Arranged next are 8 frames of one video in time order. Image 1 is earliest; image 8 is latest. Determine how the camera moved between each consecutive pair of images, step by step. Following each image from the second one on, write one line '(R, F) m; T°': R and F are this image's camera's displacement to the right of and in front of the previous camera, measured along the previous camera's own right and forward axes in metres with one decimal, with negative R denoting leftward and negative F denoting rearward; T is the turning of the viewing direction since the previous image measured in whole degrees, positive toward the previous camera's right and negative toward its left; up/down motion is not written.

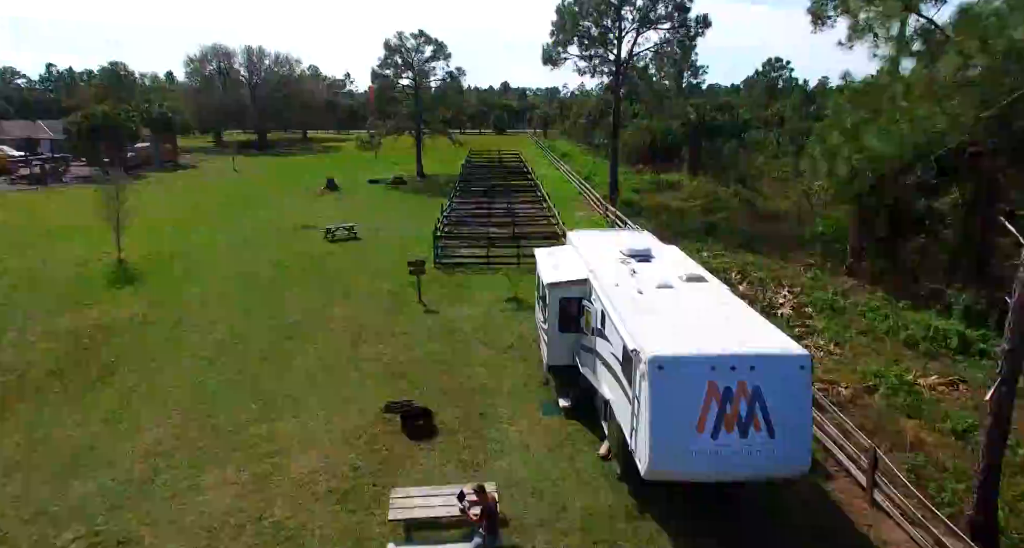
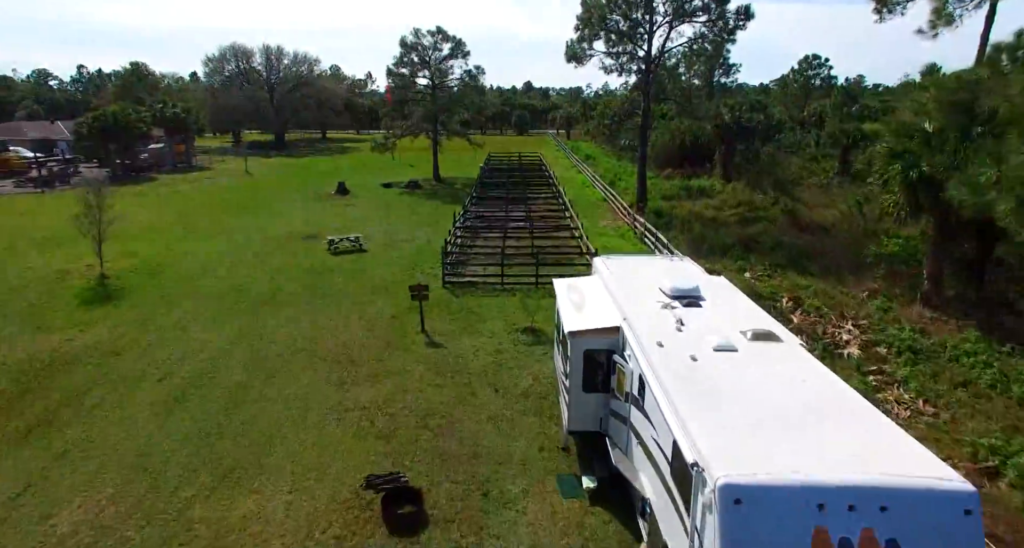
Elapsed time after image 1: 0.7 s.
(+0.1, +2.2) m; -2°
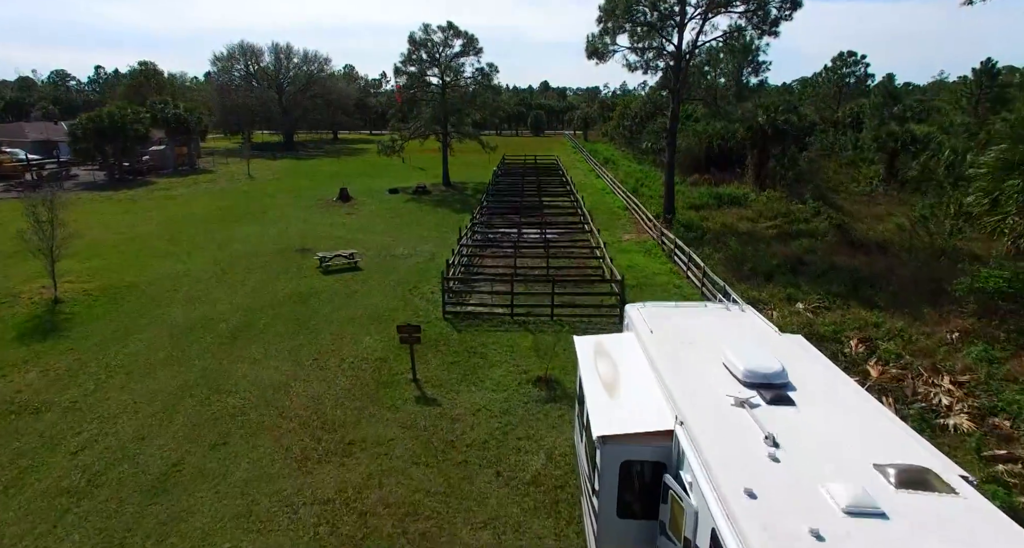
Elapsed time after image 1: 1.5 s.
(+0.1, +2.6) m; -1°
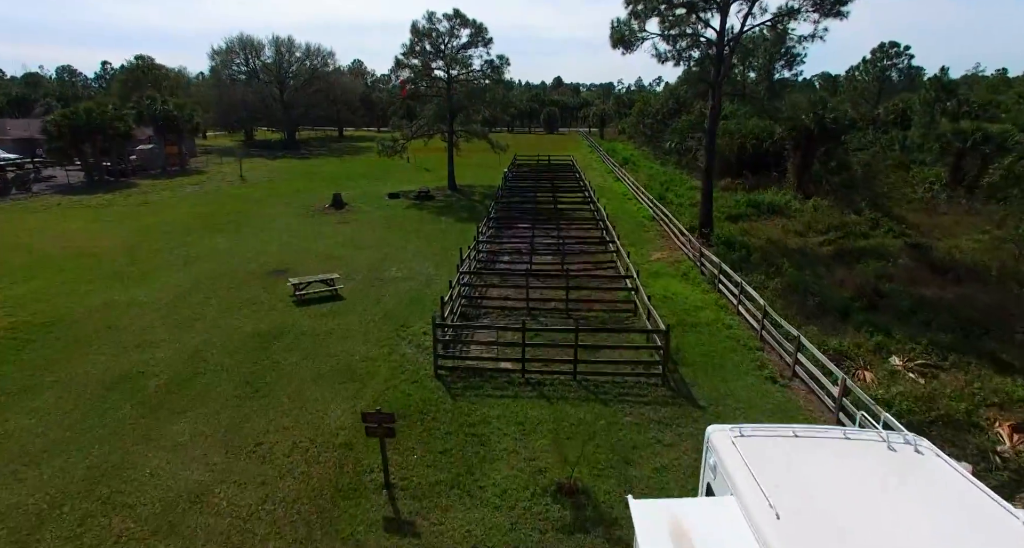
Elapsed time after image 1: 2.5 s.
(0.0, +3.6) m; -1°
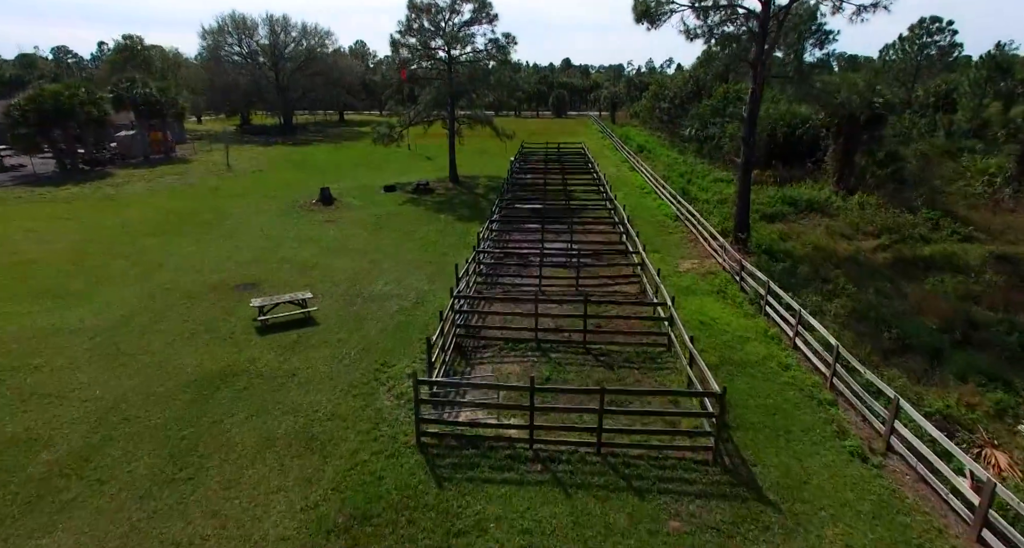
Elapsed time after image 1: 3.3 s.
(0.0, +3.0) m; -1°
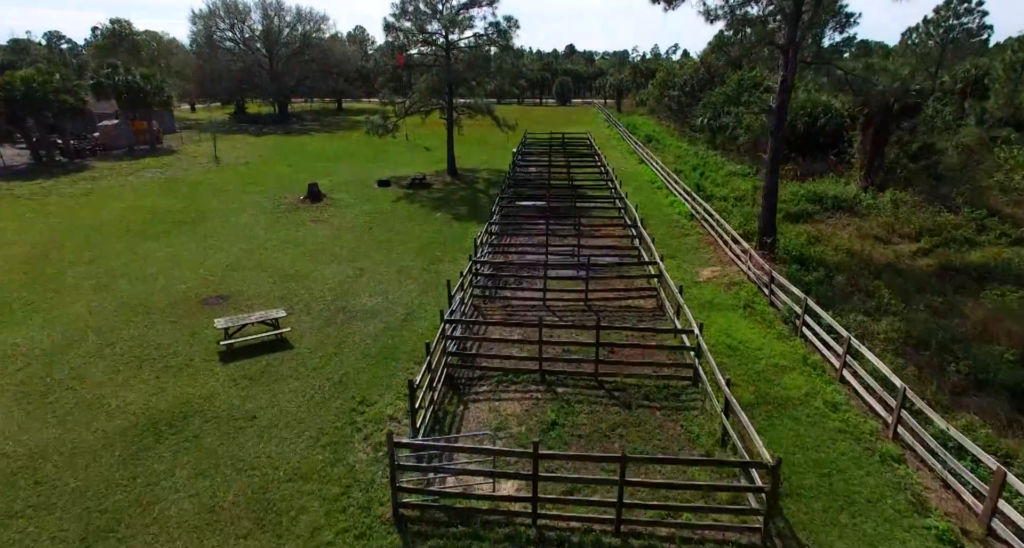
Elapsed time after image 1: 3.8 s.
(0.0, +1.9) m; 0°
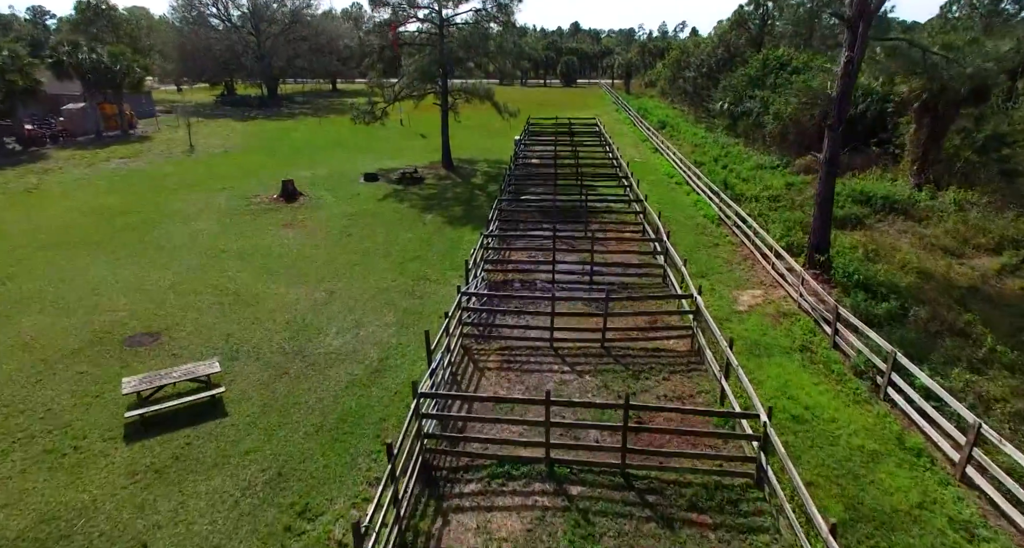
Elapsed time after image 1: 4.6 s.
(+0.1, +3.1) m; 0°
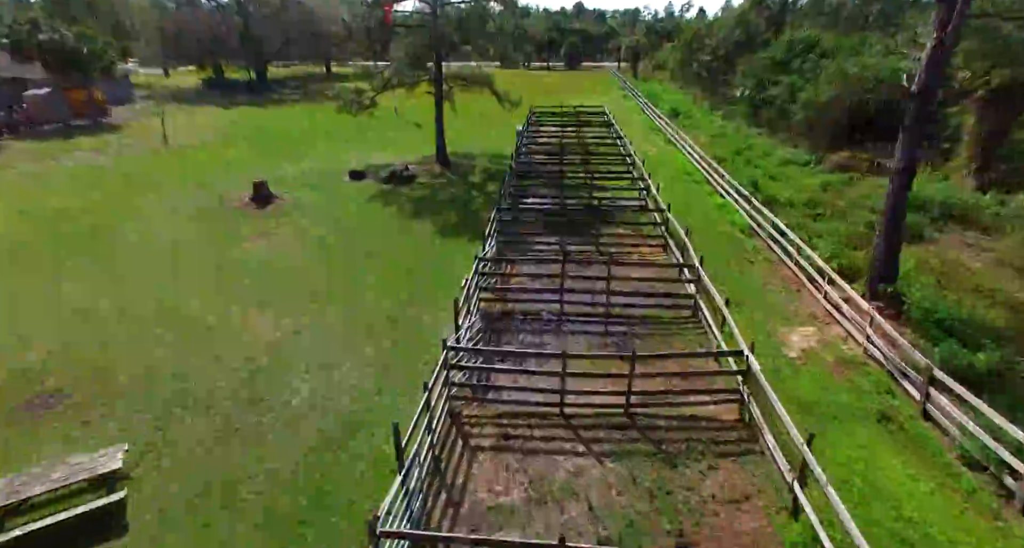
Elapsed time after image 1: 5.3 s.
(0.0, +2.7) m; 0°
